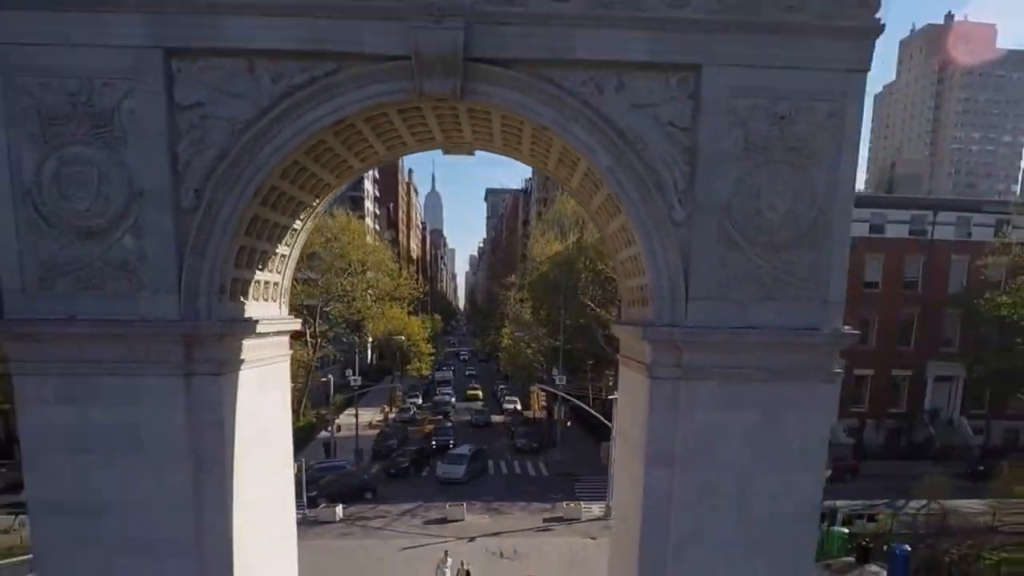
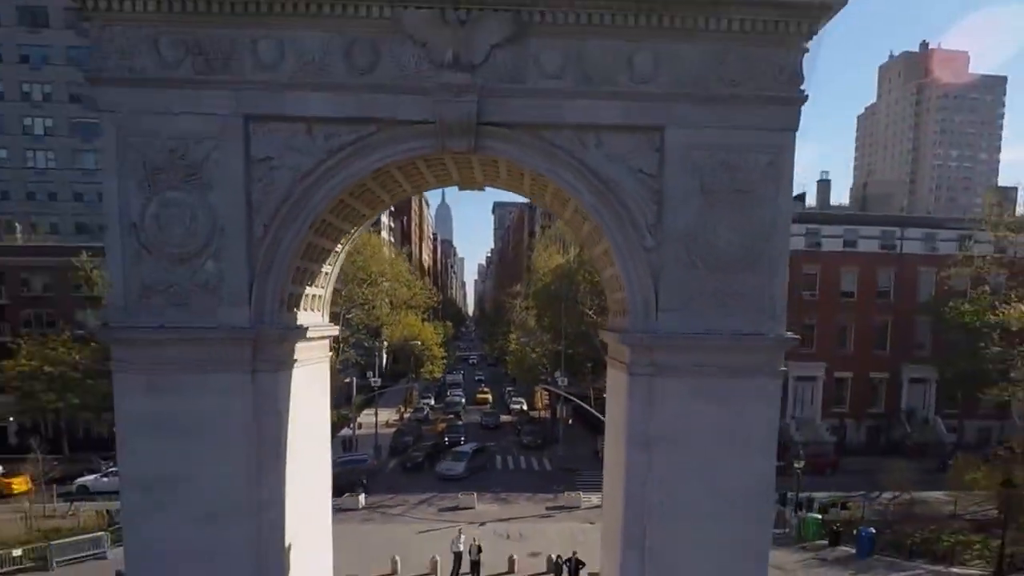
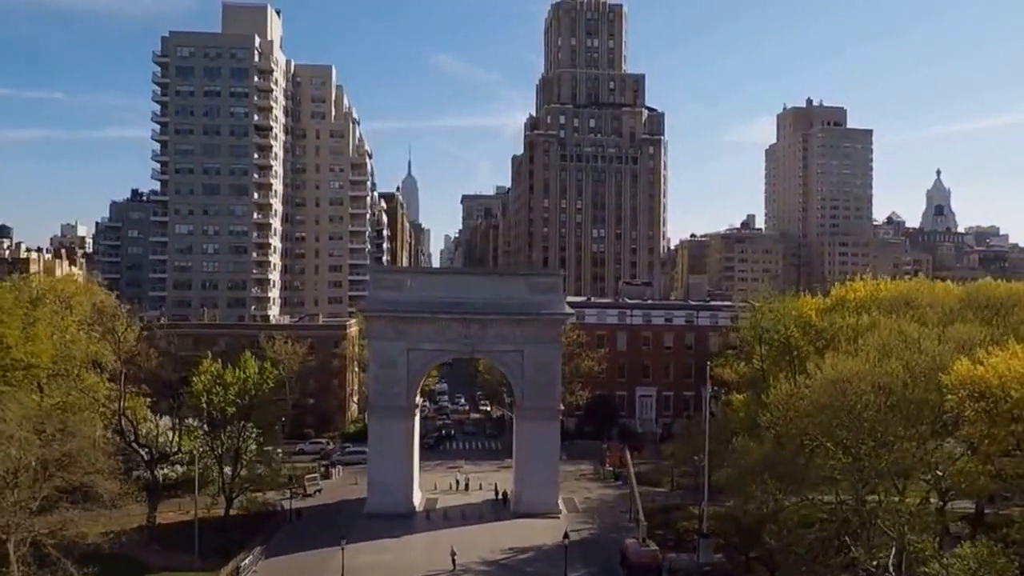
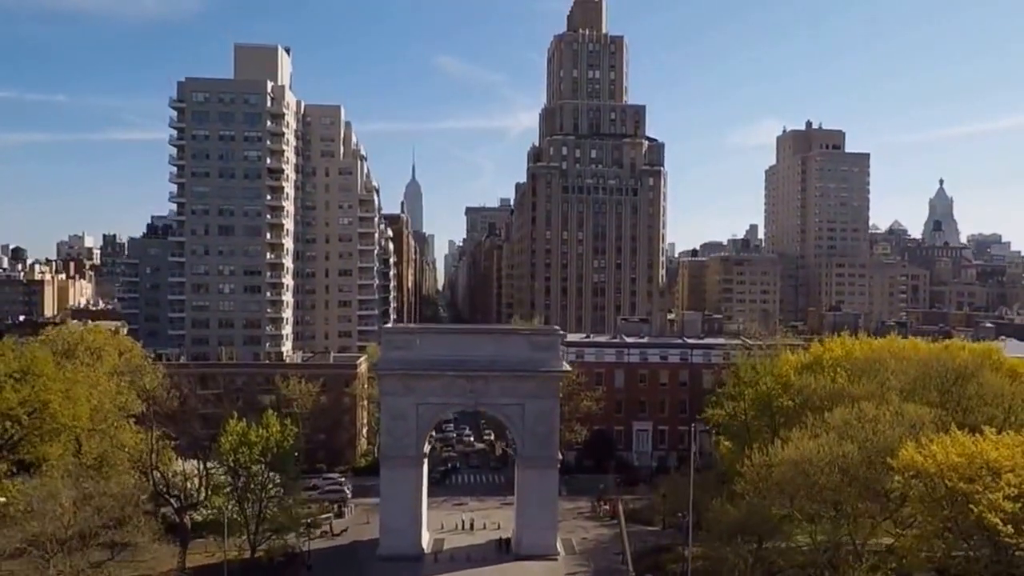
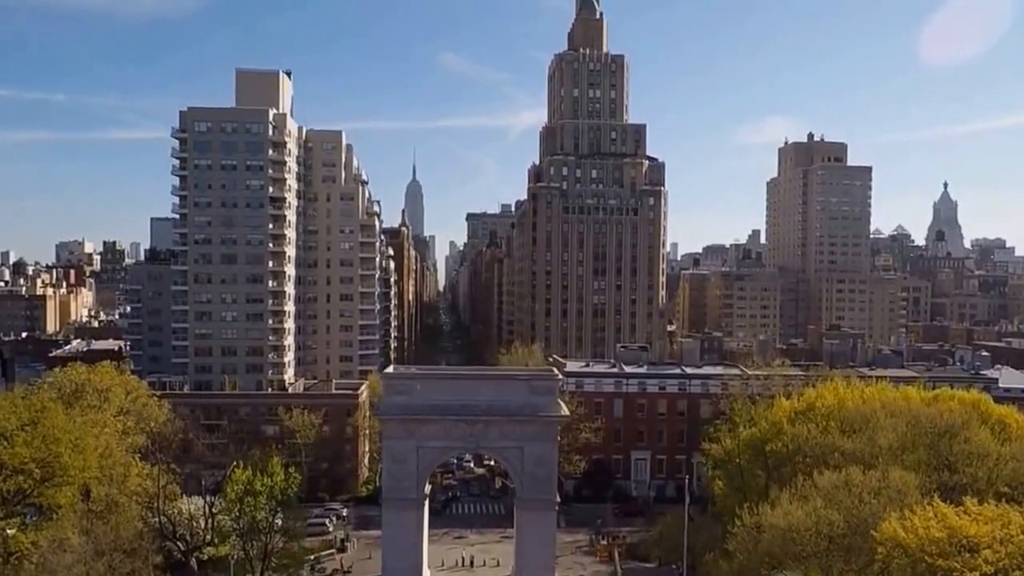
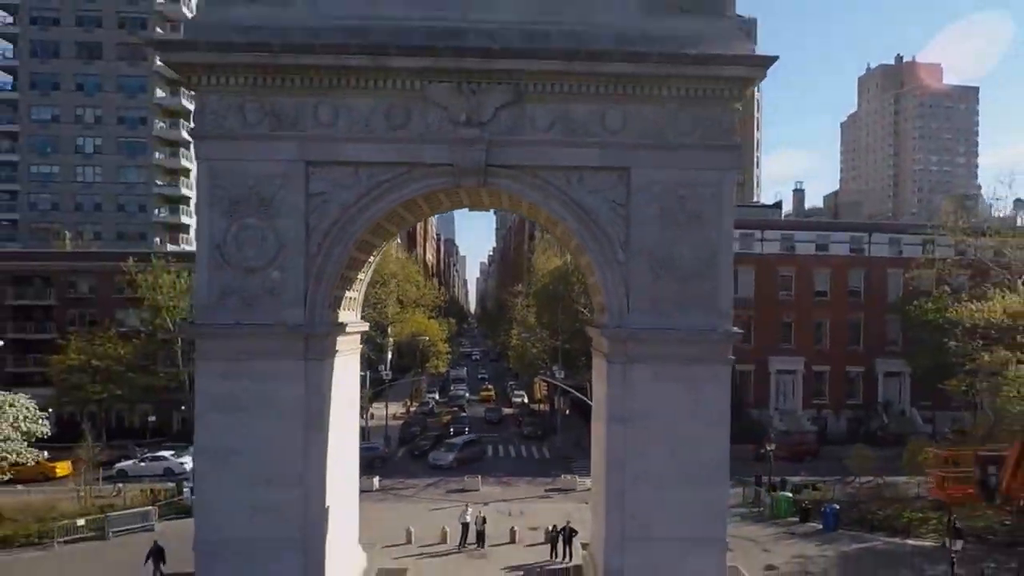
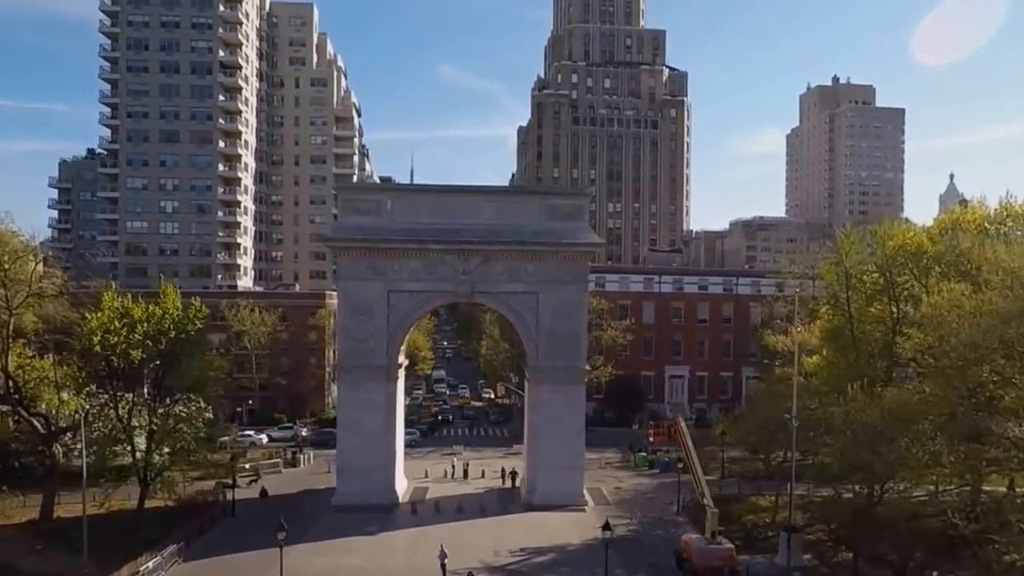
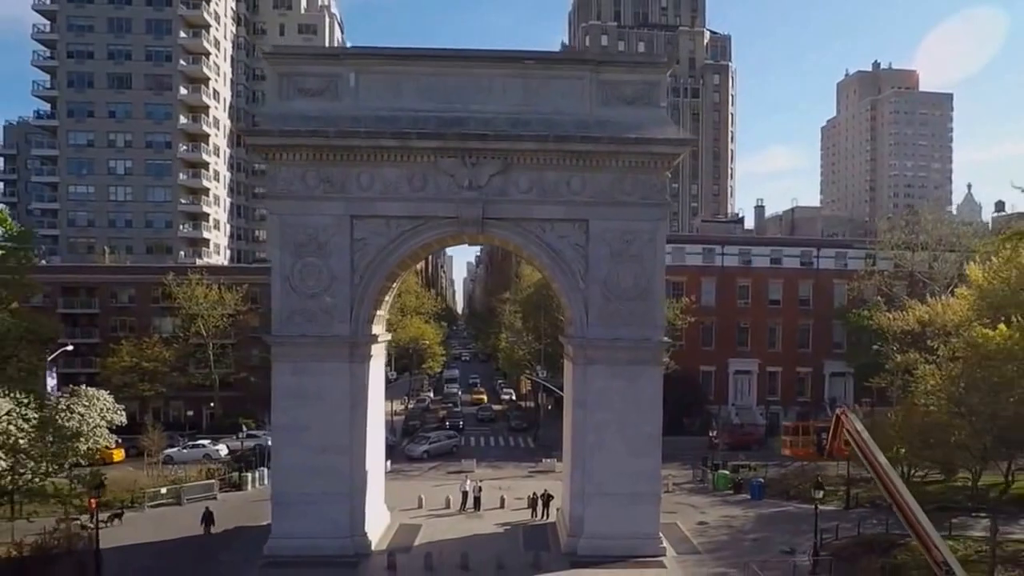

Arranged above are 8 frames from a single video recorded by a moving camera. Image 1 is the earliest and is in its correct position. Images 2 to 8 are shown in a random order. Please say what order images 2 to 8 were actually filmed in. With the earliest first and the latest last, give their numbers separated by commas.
2, 6, 8, 7, 3, 4, 5
